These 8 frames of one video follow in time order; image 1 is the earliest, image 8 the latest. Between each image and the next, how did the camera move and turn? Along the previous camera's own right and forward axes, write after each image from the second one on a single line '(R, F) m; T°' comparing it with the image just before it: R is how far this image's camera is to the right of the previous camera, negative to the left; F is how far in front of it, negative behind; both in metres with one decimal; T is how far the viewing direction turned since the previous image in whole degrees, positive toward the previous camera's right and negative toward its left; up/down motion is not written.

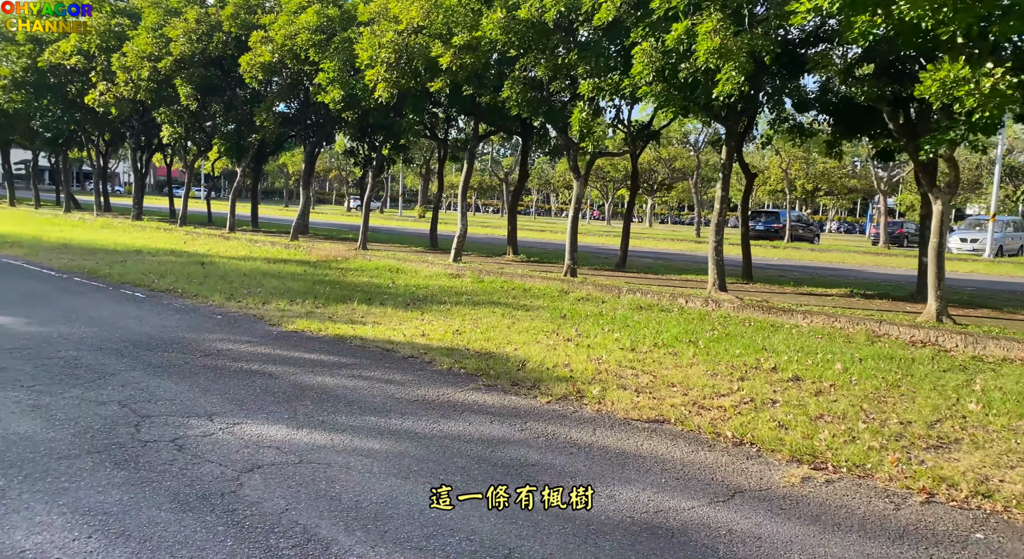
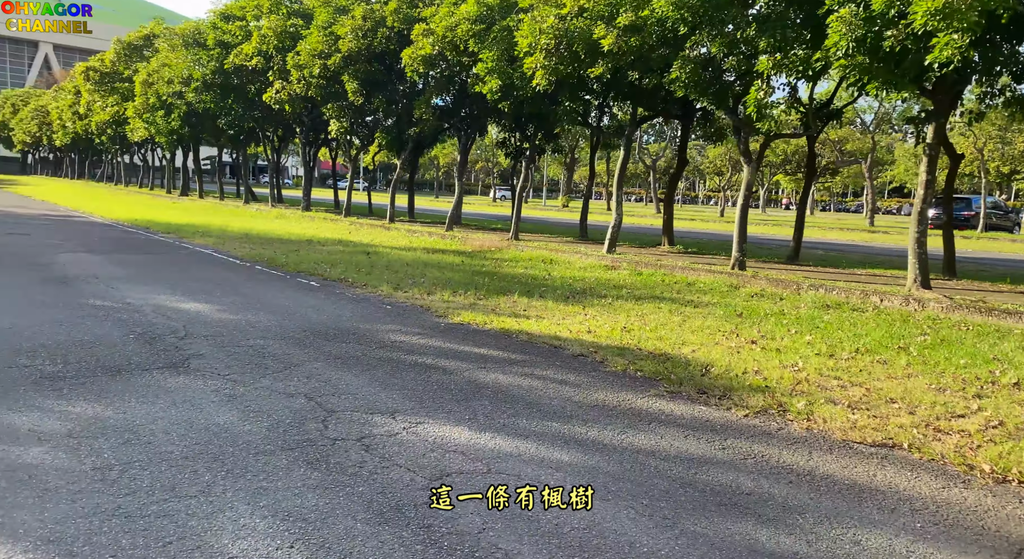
(-1.0, +0.9) m; -12°
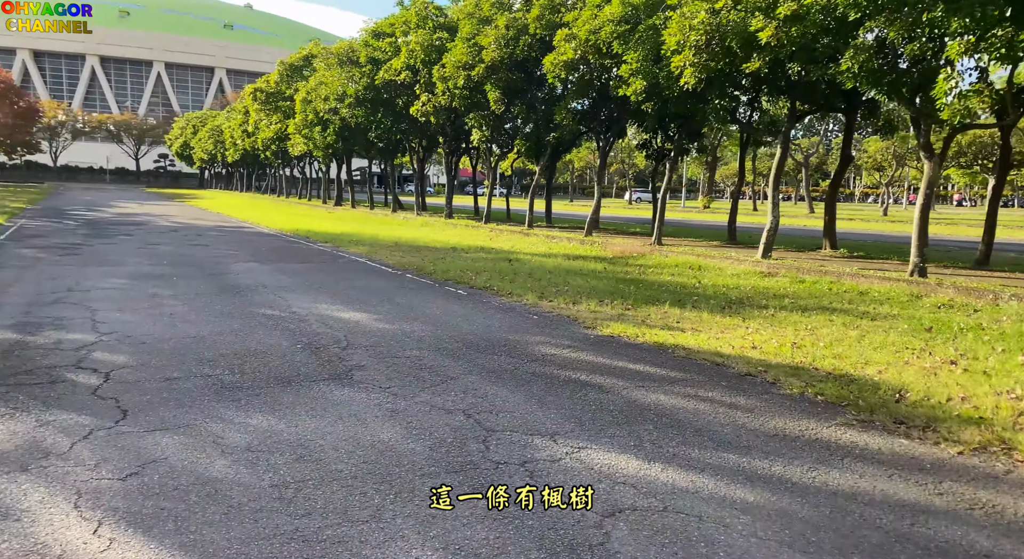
(-0.6, +0.5) m; -12°
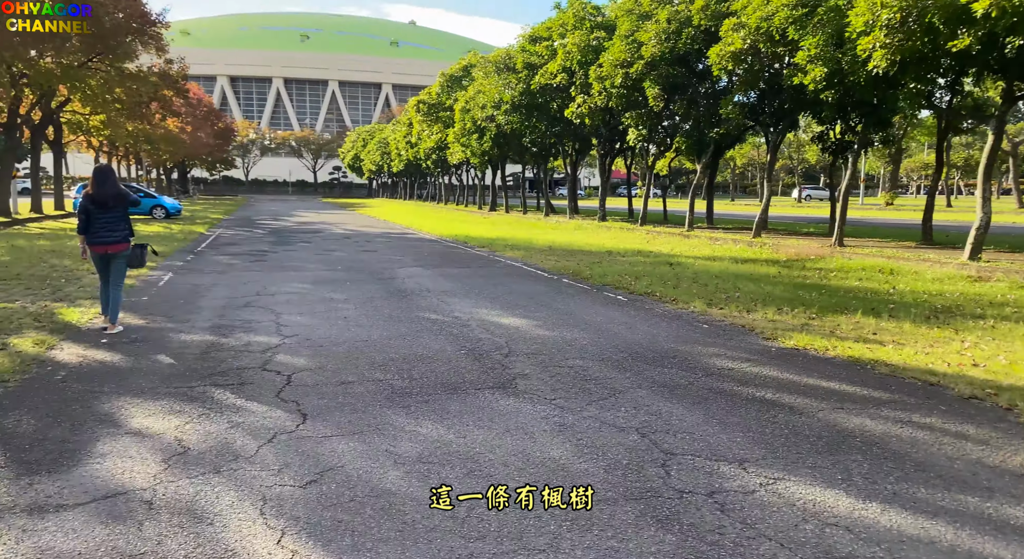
(-0.4, +0.5) m; -14°
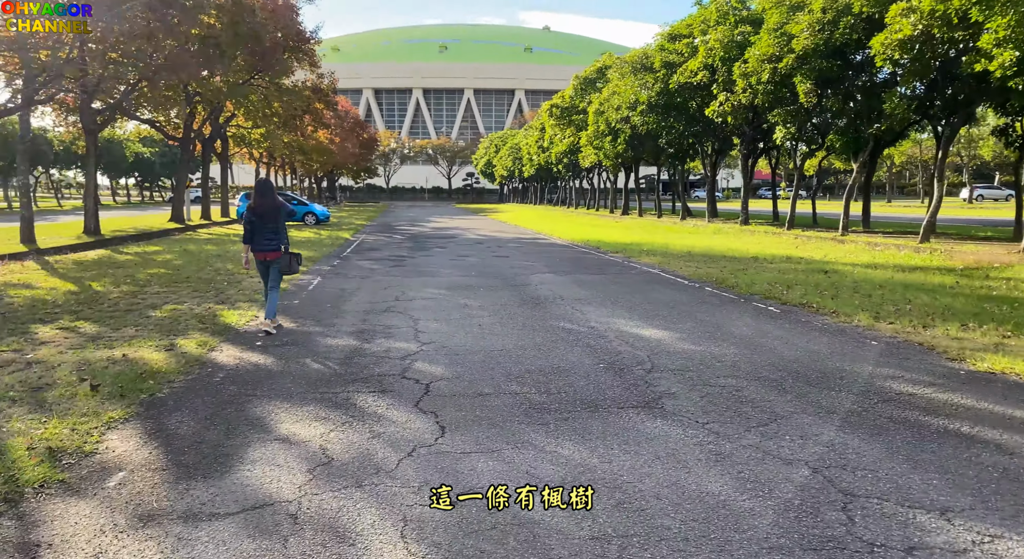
(-0.2, +0.4) m; -12°
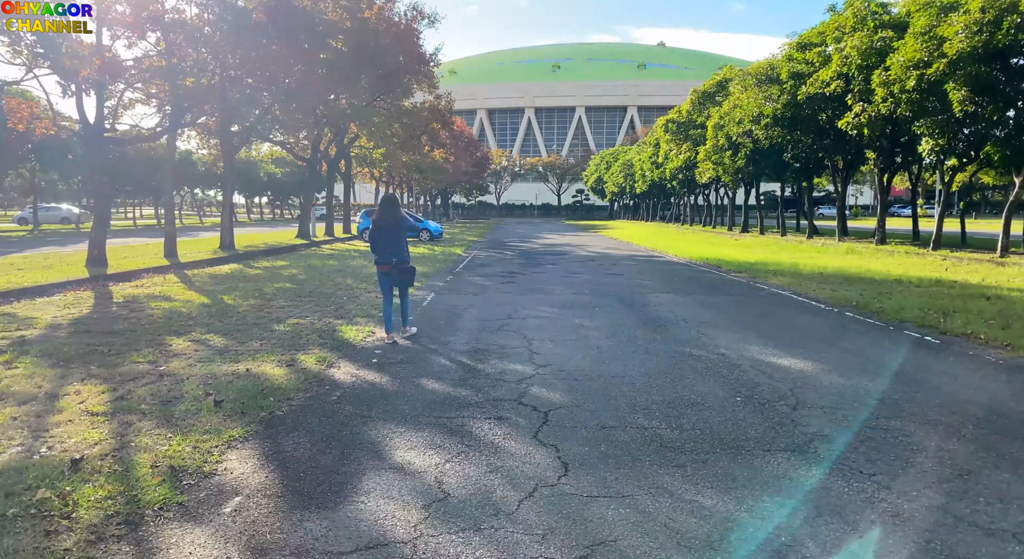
(-0.2, +0.4) m; -10°
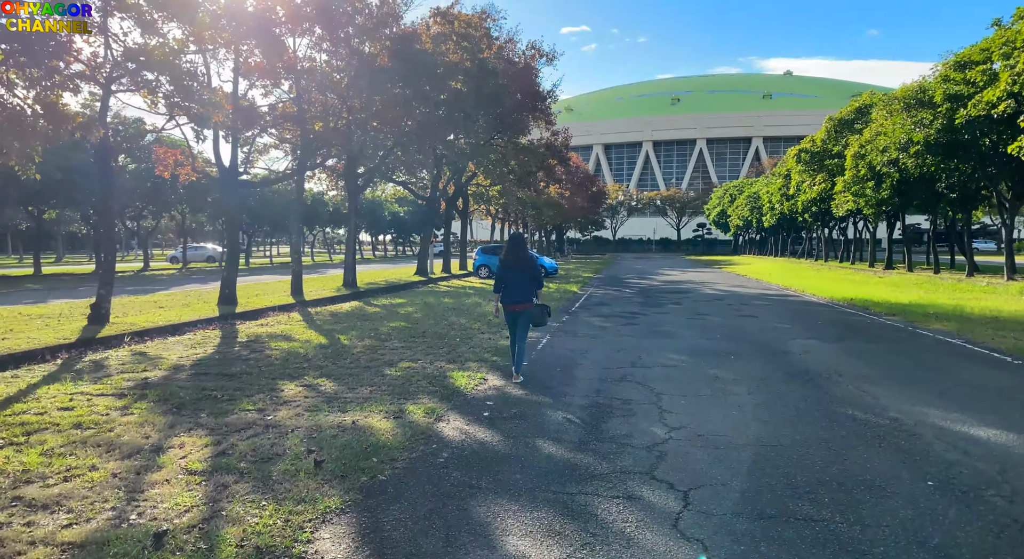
(-0.1, +0.6) m; -11°
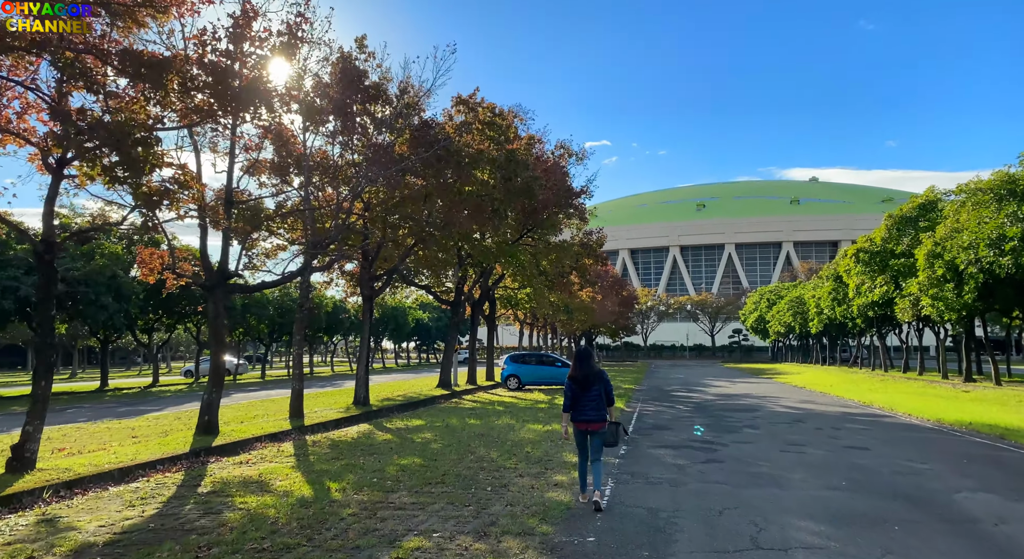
(-0.3, +2.0) m; -2°
